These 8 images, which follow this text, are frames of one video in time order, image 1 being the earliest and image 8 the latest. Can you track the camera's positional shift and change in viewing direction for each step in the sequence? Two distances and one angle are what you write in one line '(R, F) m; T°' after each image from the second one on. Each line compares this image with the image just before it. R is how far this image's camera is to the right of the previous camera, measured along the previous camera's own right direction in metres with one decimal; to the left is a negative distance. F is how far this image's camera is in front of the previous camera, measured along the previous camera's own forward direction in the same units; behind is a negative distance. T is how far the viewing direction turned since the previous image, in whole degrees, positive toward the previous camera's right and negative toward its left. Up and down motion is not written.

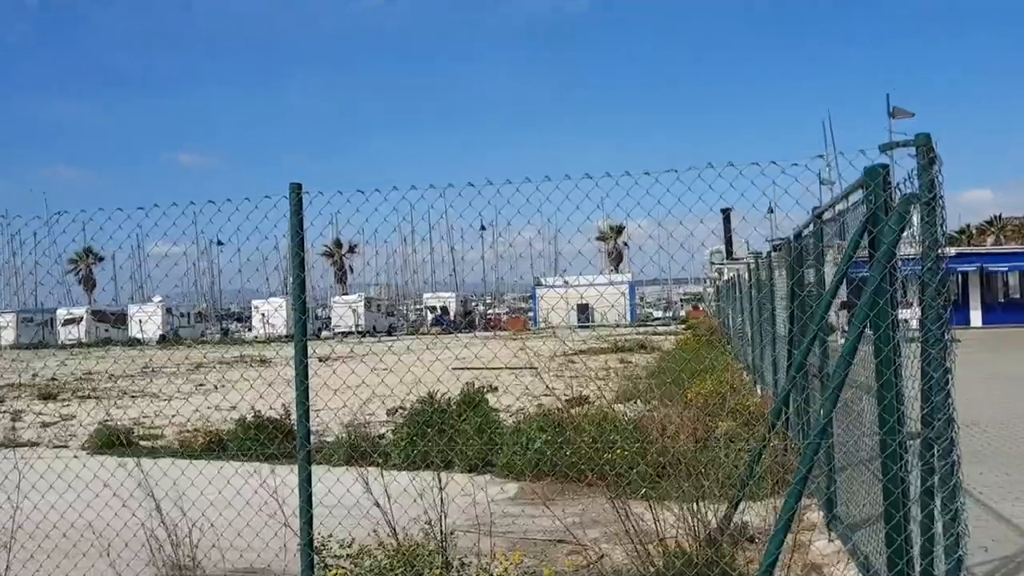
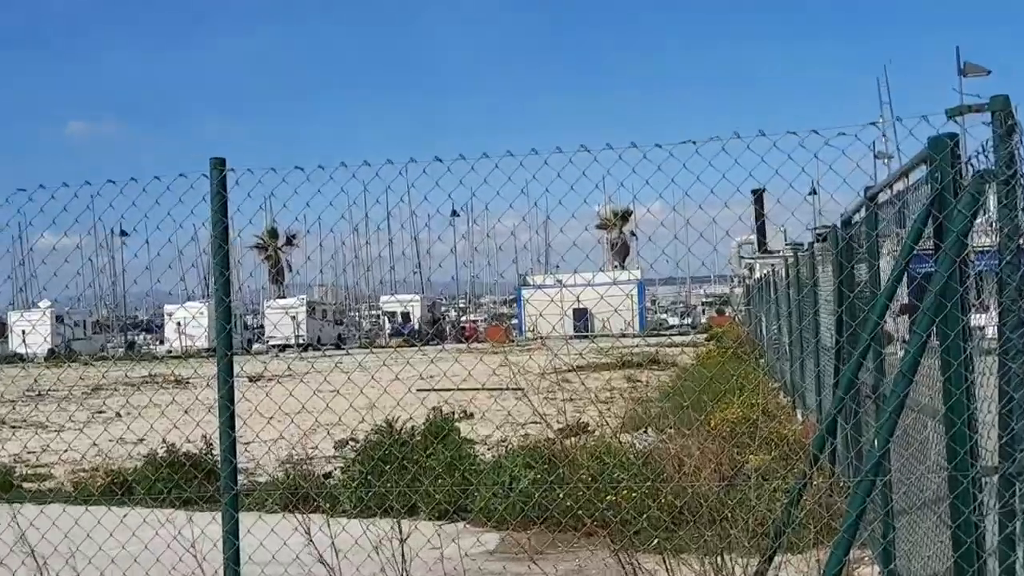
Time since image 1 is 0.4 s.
(+0.2, +1.4) m; 0°
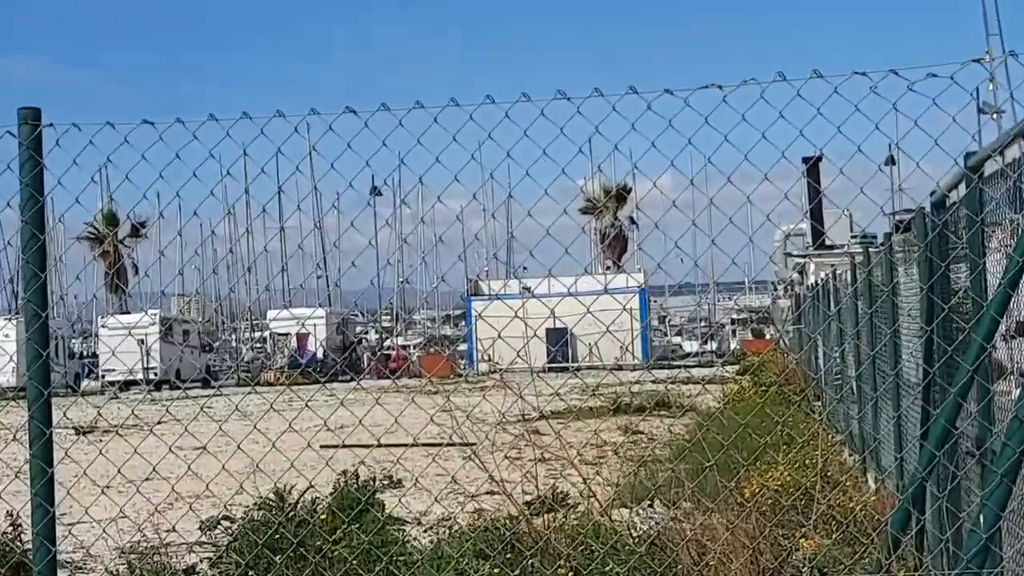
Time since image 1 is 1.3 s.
(+0.3, +1.8) m; -1°
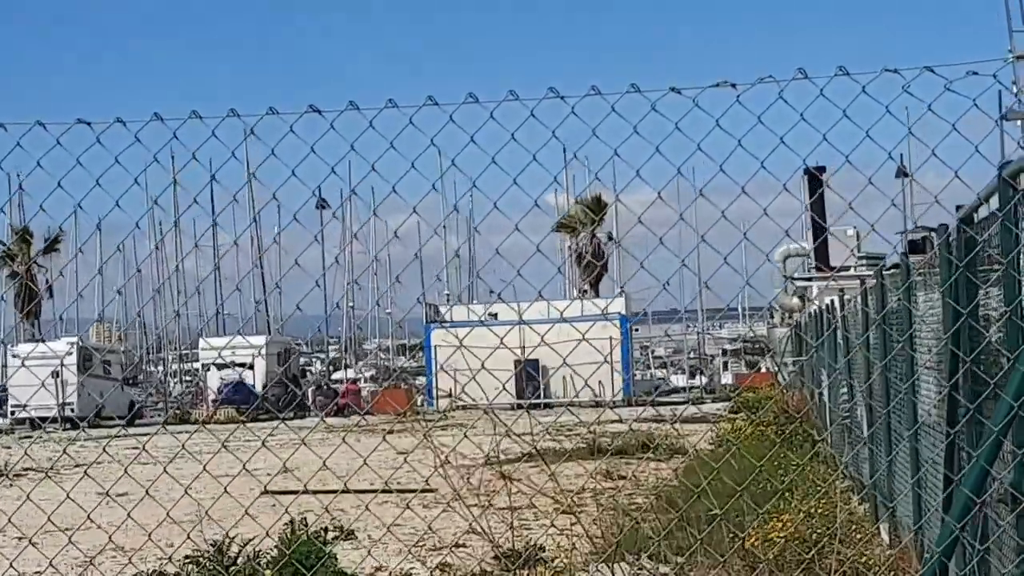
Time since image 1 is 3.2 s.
(+0.2, +0.5) m; -1°
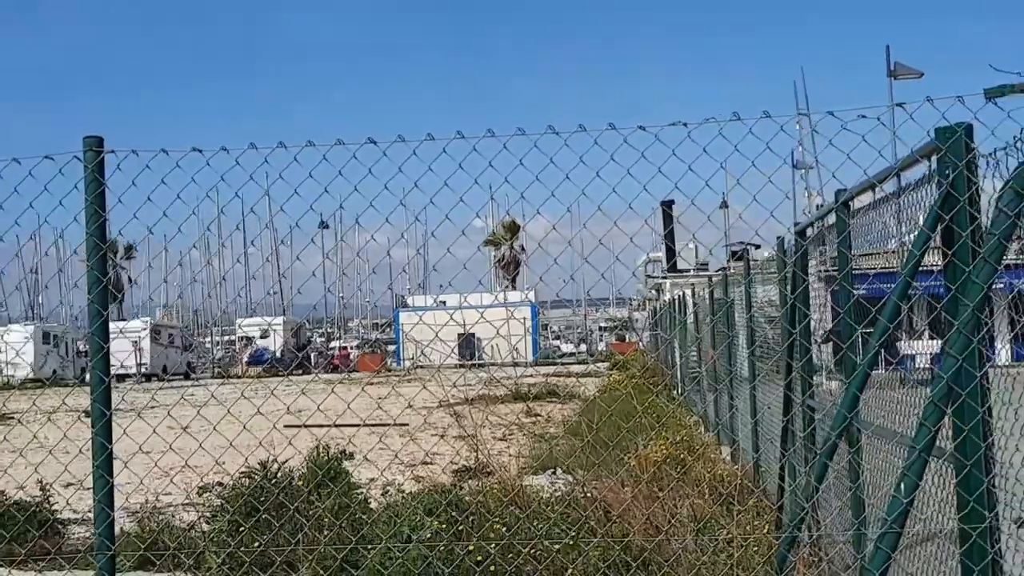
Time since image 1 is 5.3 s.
(+0.4, -1.4) m; -1°
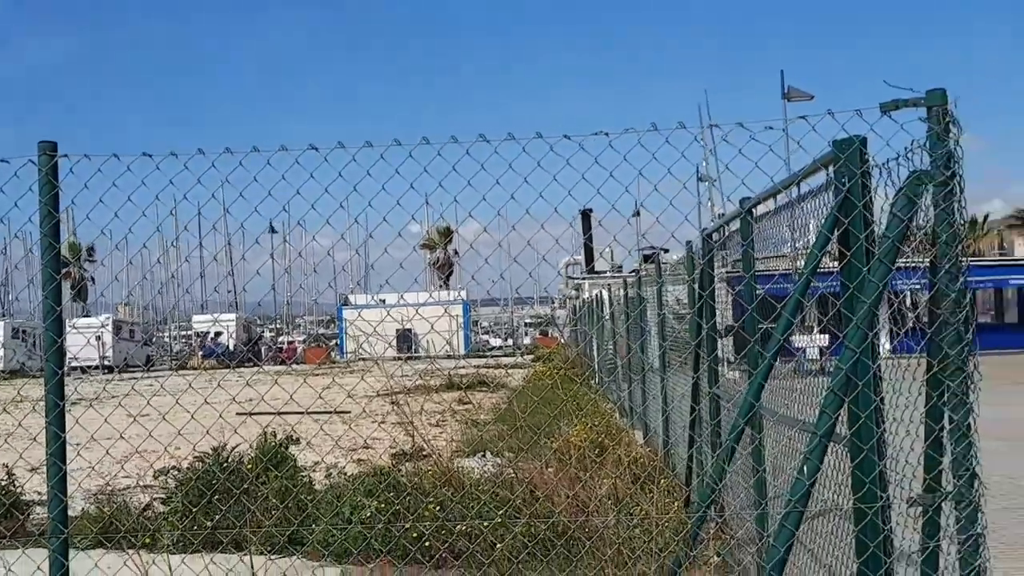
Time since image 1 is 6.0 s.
(+0.4, -0.5) m; +1°
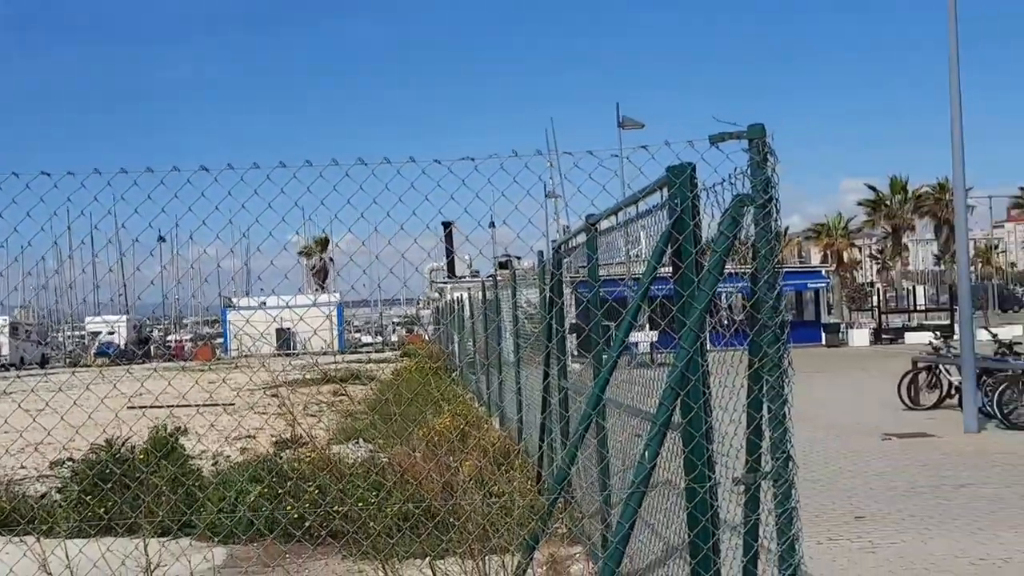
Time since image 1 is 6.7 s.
(+0.5, -0.7) m; +4°
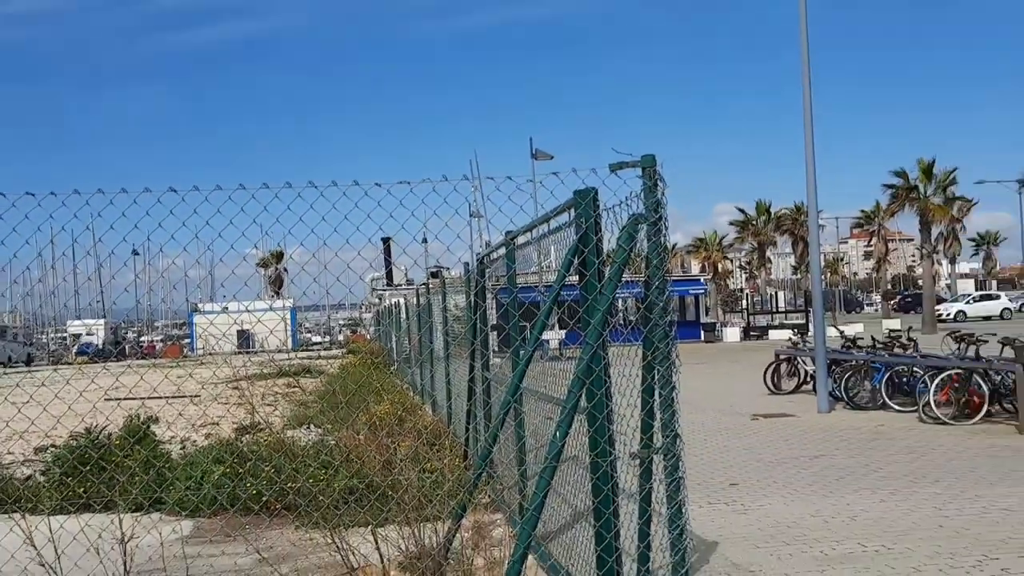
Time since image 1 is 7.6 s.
(+0.2, -1.1) m; +4°
